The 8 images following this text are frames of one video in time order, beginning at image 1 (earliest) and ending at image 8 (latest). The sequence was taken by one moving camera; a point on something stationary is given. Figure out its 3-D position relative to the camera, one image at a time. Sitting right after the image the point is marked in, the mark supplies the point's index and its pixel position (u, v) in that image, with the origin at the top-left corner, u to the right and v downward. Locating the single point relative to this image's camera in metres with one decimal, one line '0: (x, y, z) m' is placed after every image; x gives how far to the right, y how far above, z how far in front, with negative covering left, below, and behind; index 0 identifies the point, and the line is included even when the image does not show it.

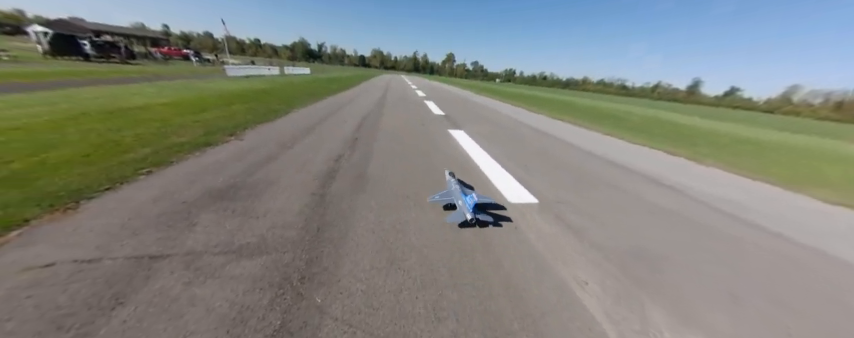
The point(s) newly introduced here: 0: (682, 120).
0: (+17.9, +3.5, +16.2) m
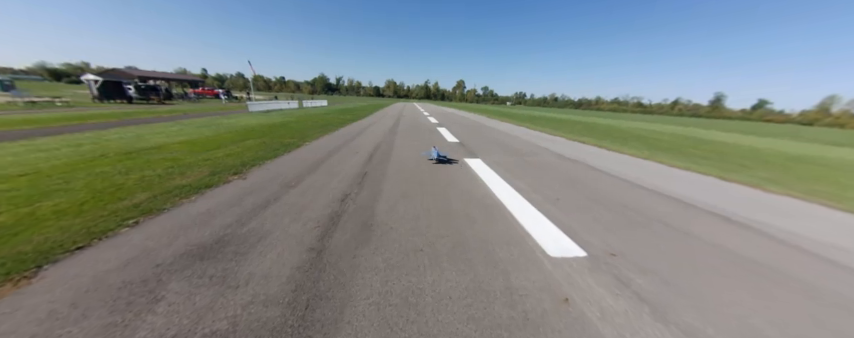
0: (+18.8, +2.0, +14.9) m
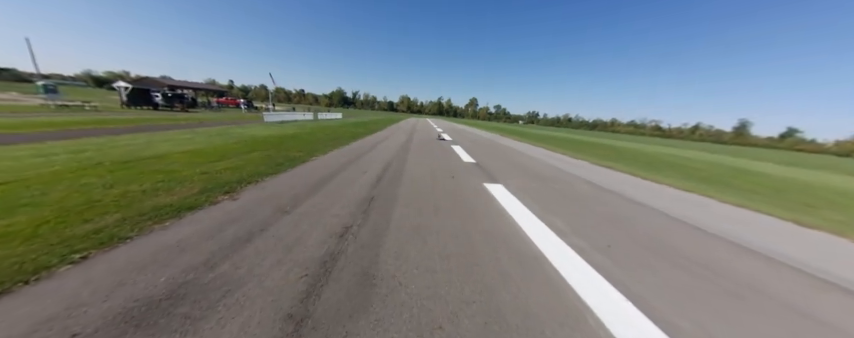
0: (+19.6, +0.1, +13.5) m
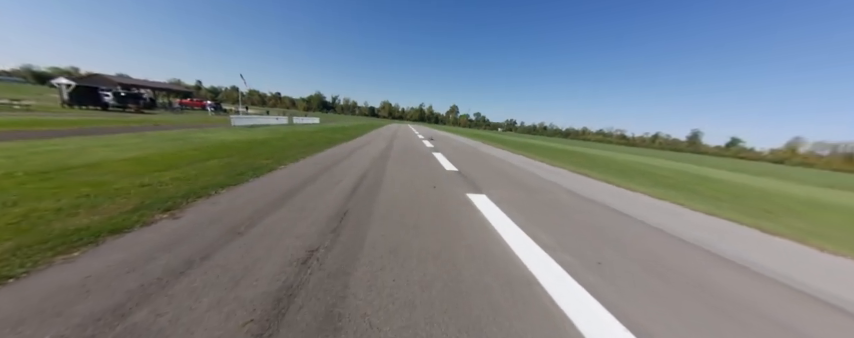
0: (+18.4, -0.4, +14.7) m
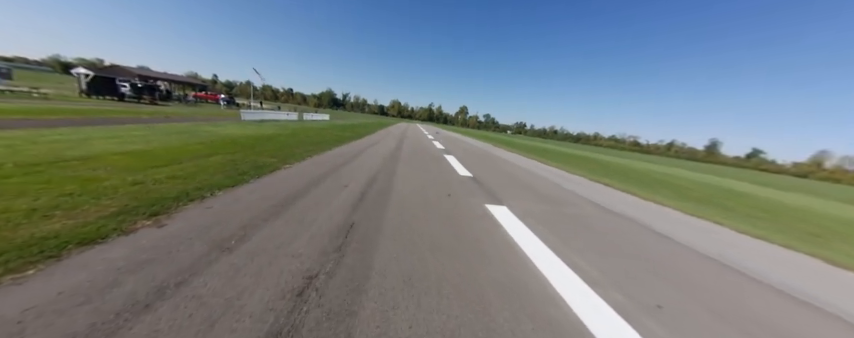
0: (+19.0, -1.2, +13.7) m
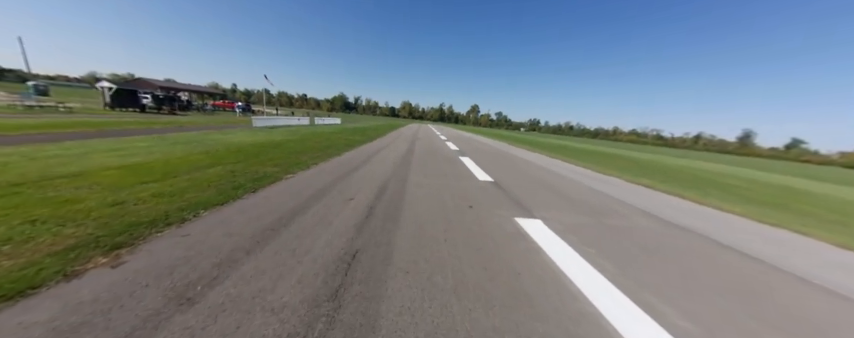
0: (+19.8, -0.9, +12.0) m
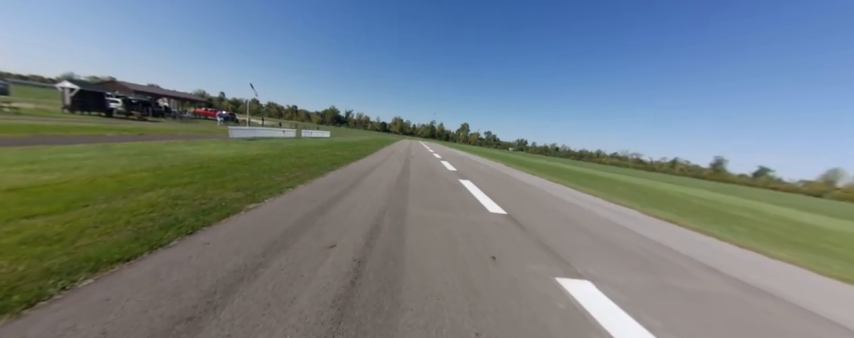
0: (+19.5, -2.6, +11.7) m
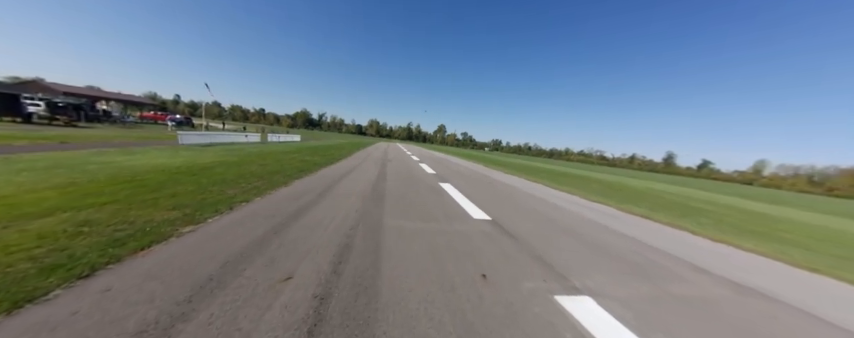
0: (+18.4, -2.2, +13.0) m
